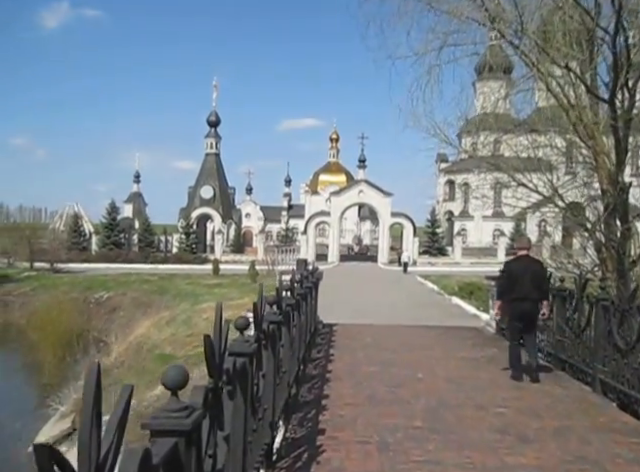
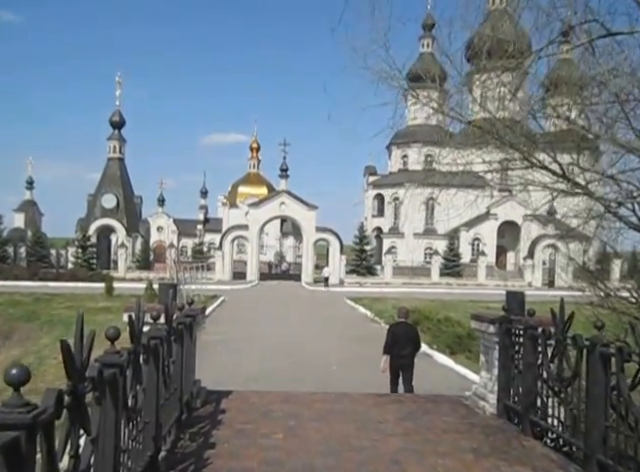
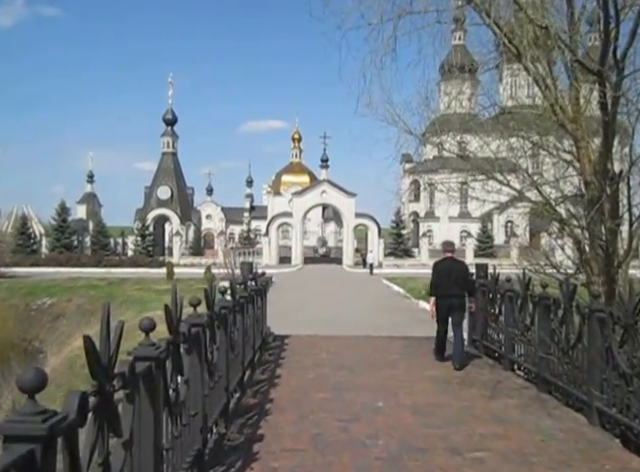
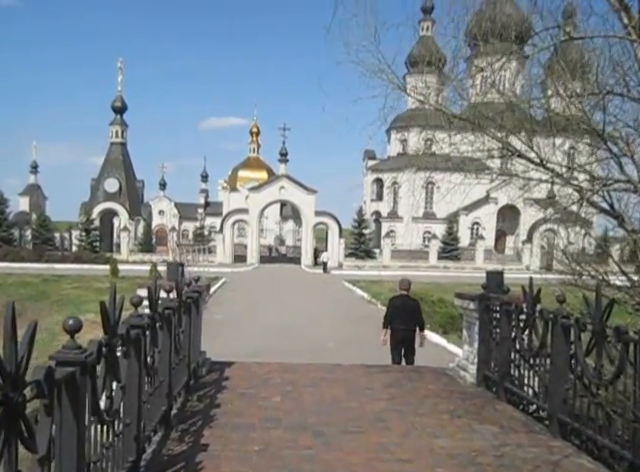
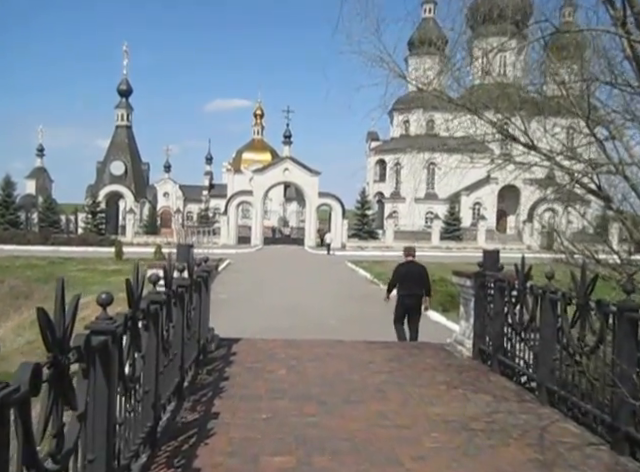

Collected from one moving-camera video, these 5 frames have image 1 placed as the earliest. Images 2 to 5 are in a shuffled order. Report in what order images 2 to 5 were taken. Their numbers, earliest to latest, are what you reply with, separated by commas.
3, 5, 4, 2
